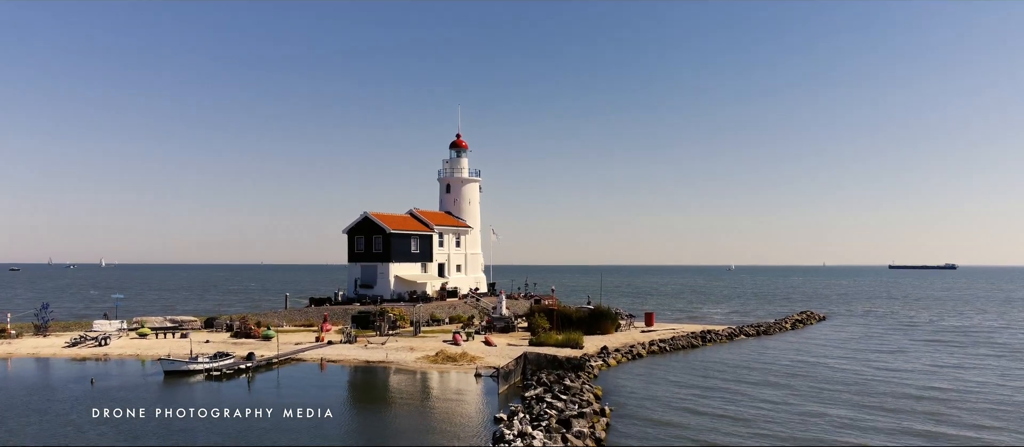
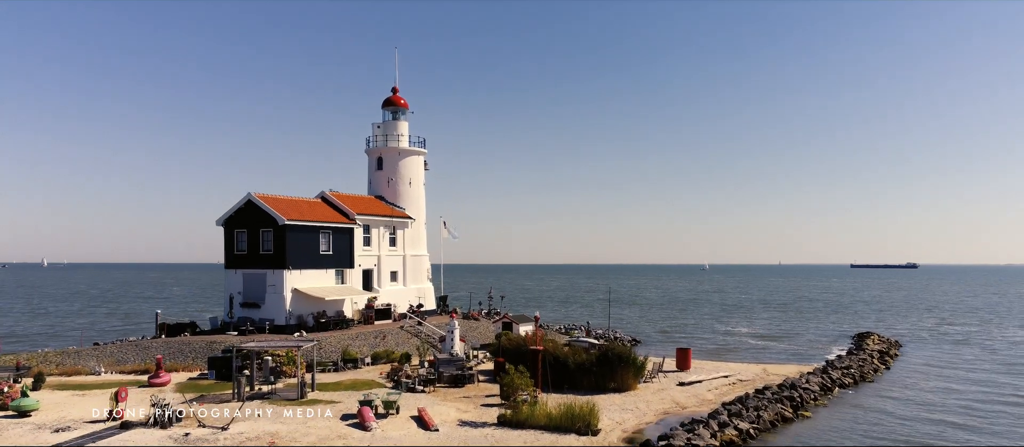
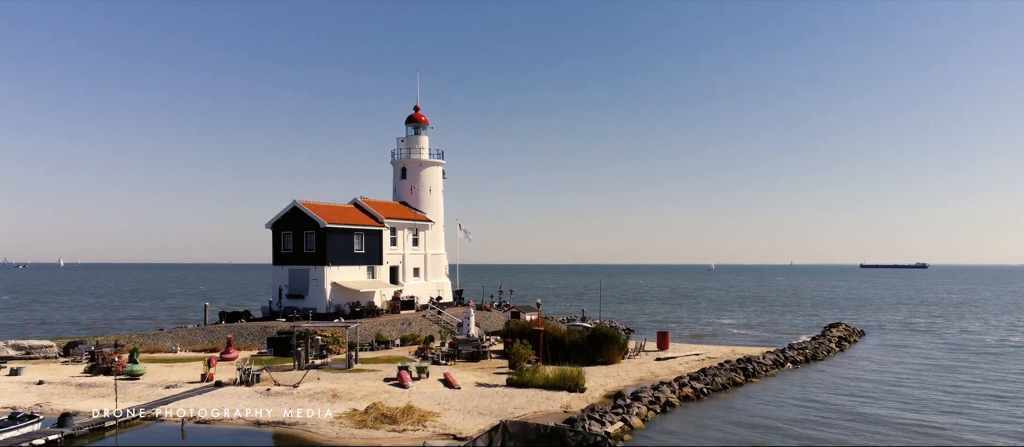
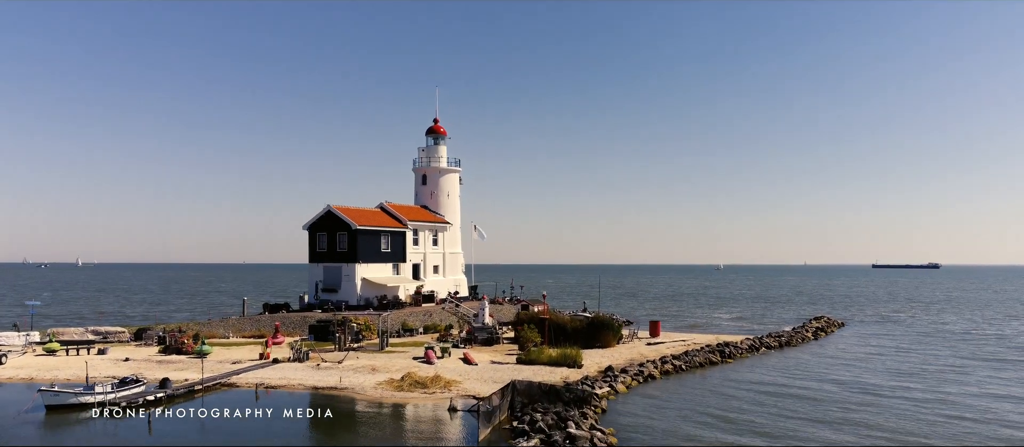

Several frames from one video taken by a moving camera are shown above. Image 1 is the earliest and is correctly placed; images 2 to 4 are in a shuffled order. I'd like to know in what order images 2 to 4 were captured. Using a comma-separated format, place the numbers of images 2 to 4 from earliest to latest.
4, 3, 2
